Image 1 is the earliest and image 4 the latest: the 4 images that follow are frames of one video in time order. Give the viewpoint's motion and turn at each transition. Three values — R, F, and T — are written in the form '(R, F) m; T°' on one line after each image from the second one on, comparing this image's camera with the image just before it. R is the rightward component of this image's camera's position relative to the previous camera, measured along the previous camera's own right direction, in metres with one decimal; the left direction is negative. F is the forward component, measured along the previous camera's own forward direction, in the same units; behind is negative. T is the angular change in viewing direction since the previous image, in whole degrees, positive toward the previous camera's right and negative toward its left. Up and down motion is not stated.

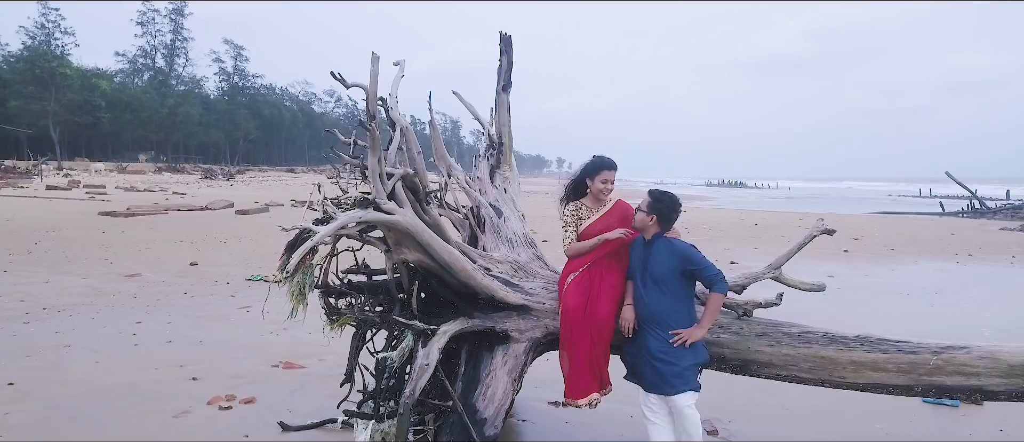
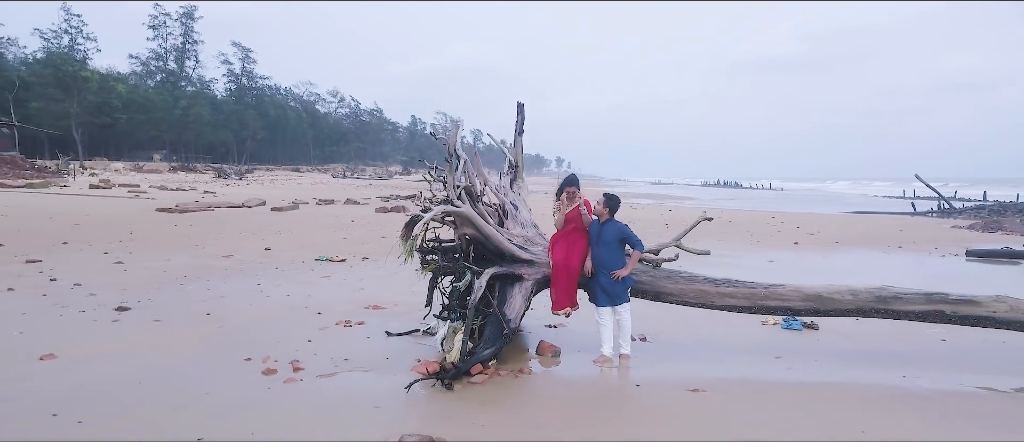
(-0.1, -2.0) m; 0°
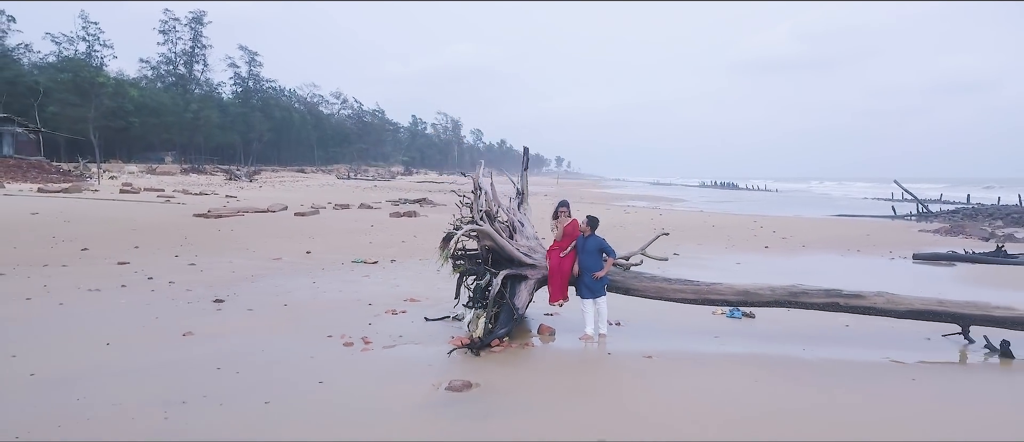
(-0.1, -1.6) m; 0°
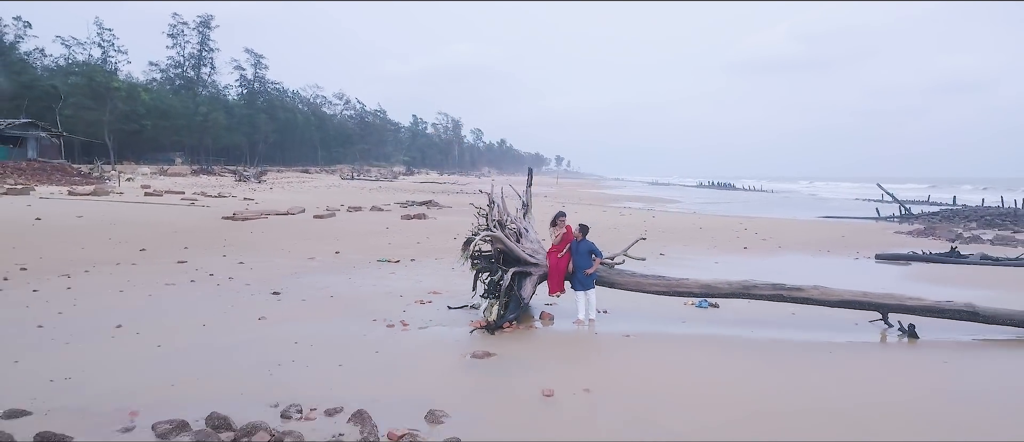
(-0.1, -1.4) m; 0°
